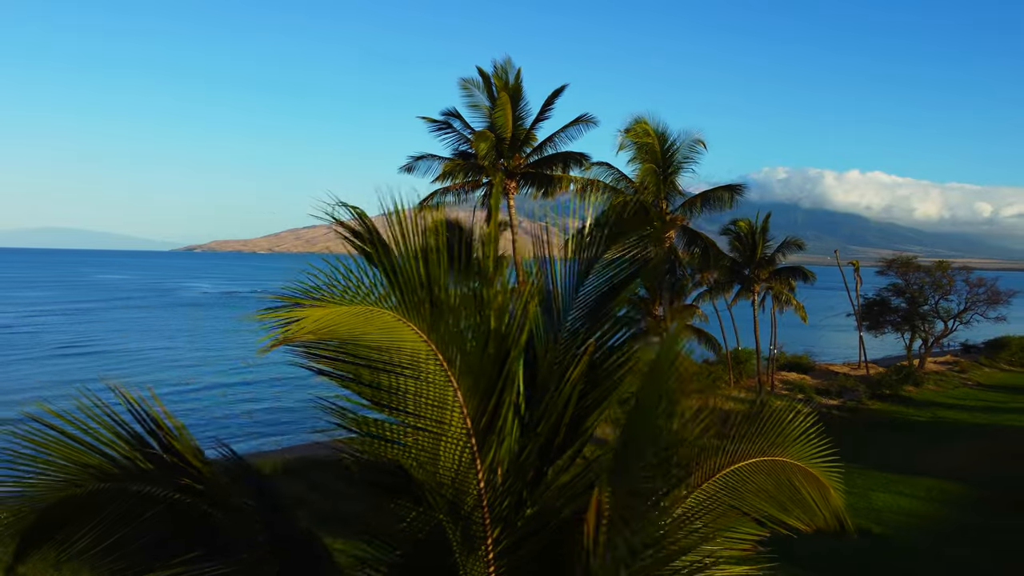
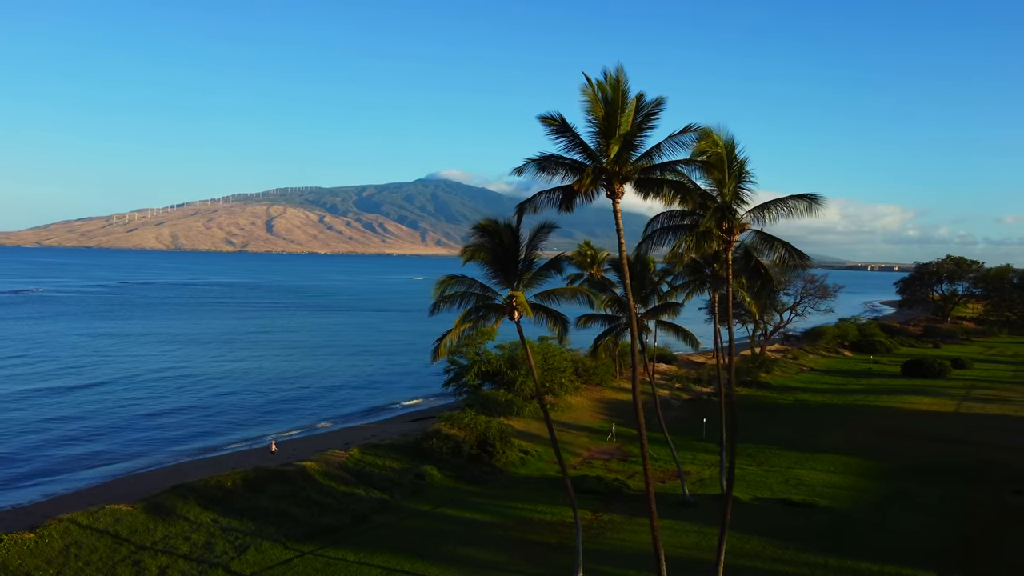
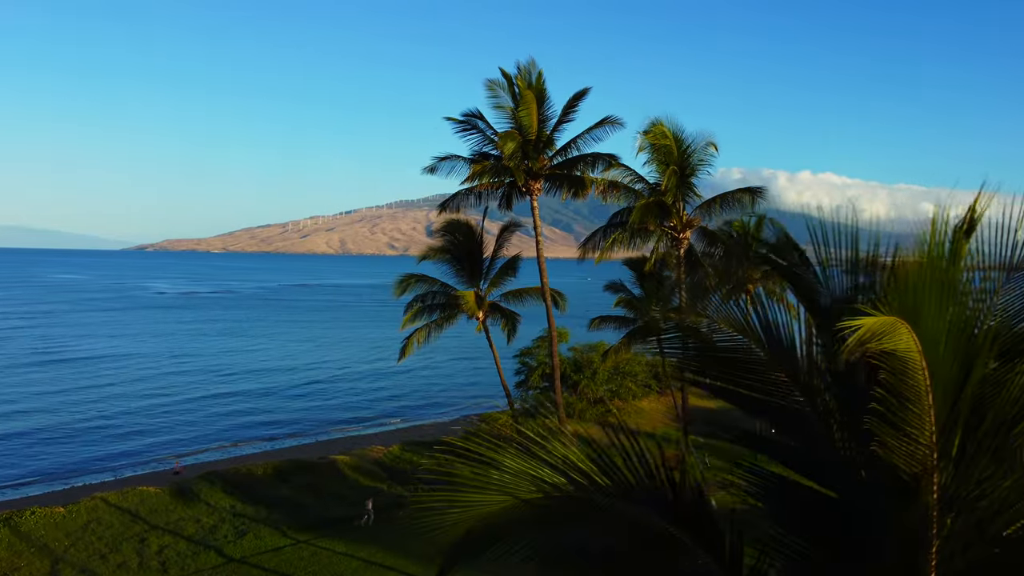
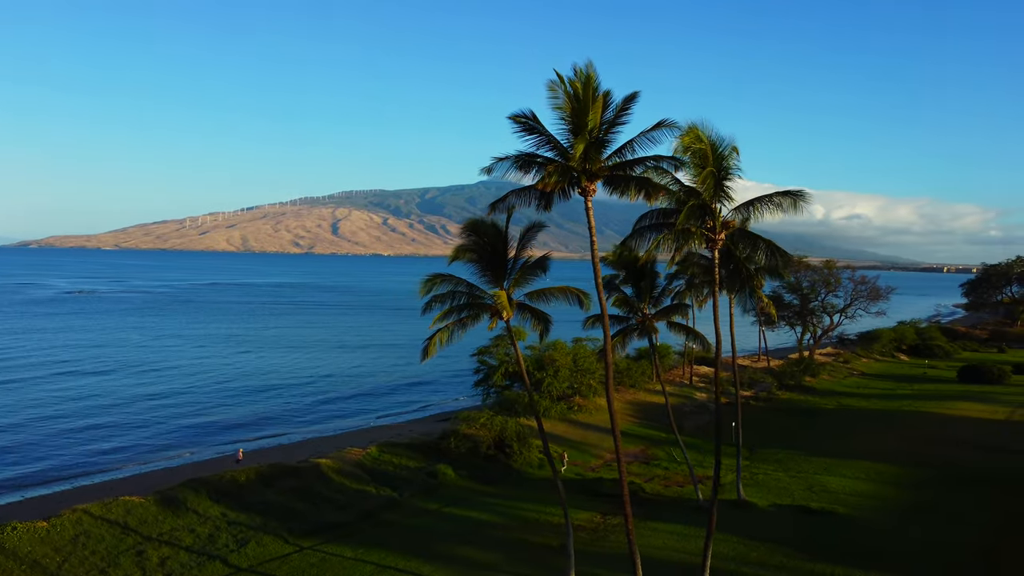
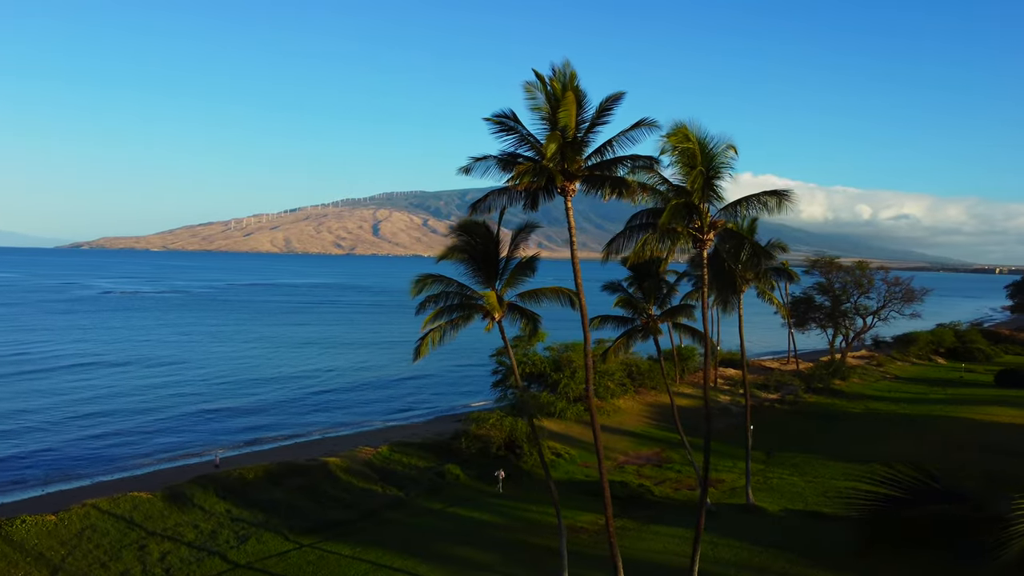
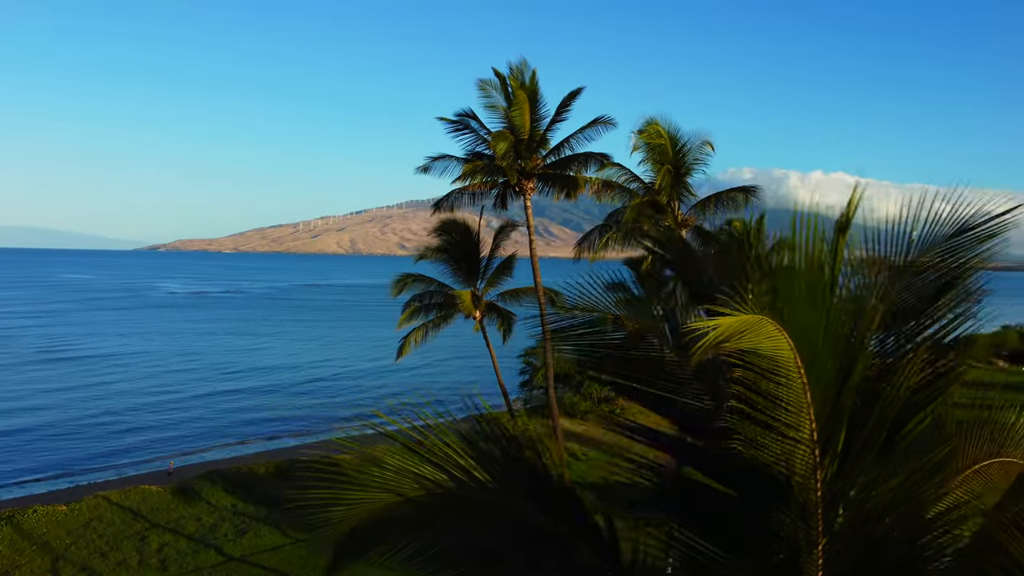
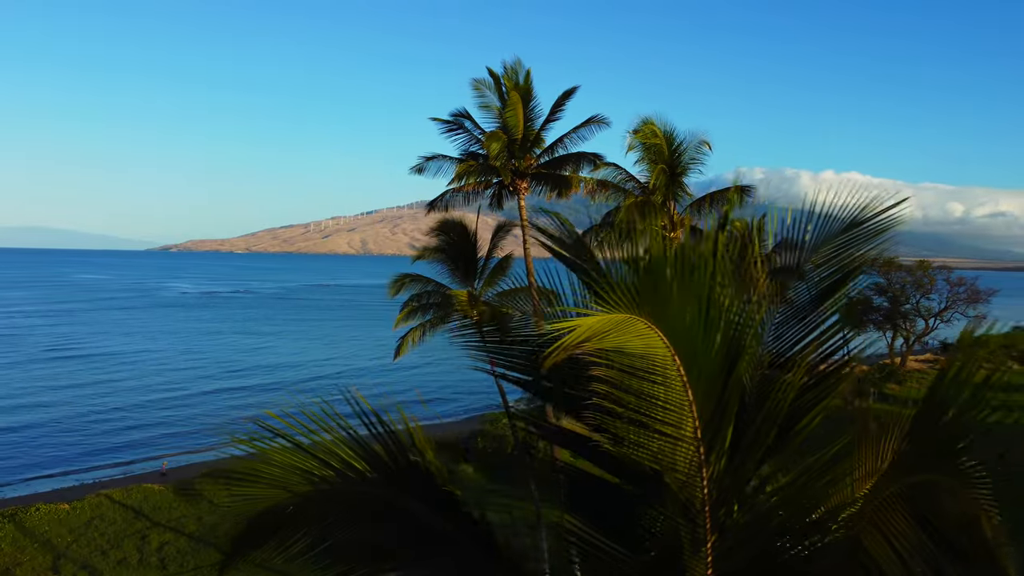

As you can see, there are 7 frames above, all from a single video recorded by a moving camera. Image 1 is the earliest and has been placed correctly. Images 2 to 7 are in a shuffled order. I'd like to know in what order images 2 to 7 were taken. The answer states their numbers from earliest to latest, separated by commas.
7, 6, 3, 5, 4, 2
